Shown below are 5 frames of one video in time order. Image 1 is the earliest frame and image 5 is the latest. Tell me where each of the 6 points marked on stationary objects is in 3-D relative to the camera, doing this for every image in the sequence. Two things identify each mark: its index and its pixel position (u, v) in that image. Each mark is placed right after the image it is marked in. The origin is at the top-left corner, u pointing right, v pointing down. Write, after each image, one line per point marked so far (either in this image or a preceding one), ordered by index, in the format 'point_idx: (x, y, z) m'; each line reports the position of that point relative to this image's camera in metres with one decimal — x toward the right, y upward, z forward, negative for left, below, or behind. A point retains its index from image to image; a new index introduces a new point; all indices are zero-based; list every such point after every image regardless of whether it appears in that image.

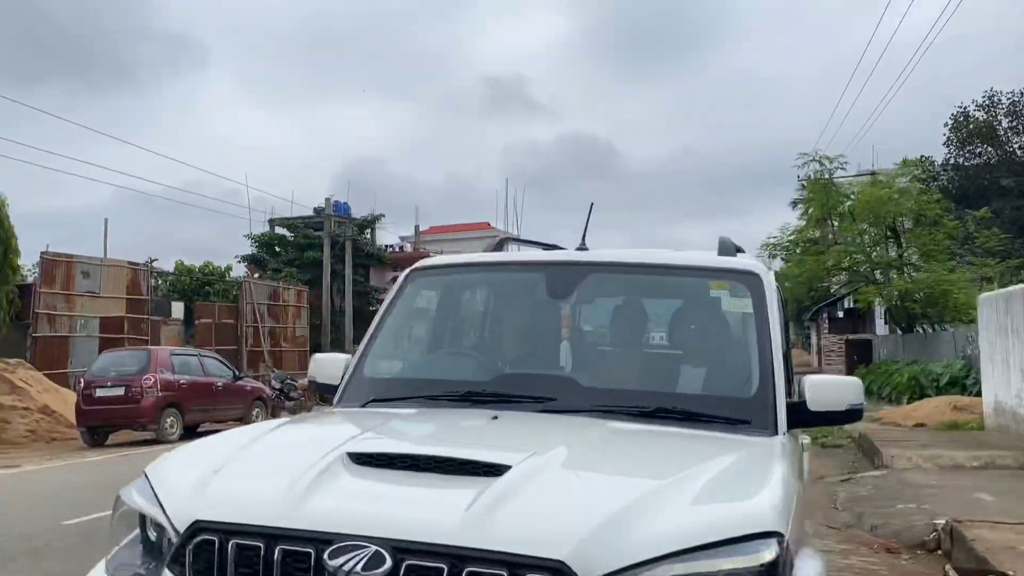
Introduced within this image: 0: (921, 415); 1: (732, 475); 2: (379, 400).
0: (+7.1, -2.2, +14.9) m
1: (+0.4, -0.5, +1.9) m
2: (-0.6, -0.4, +2.8) m
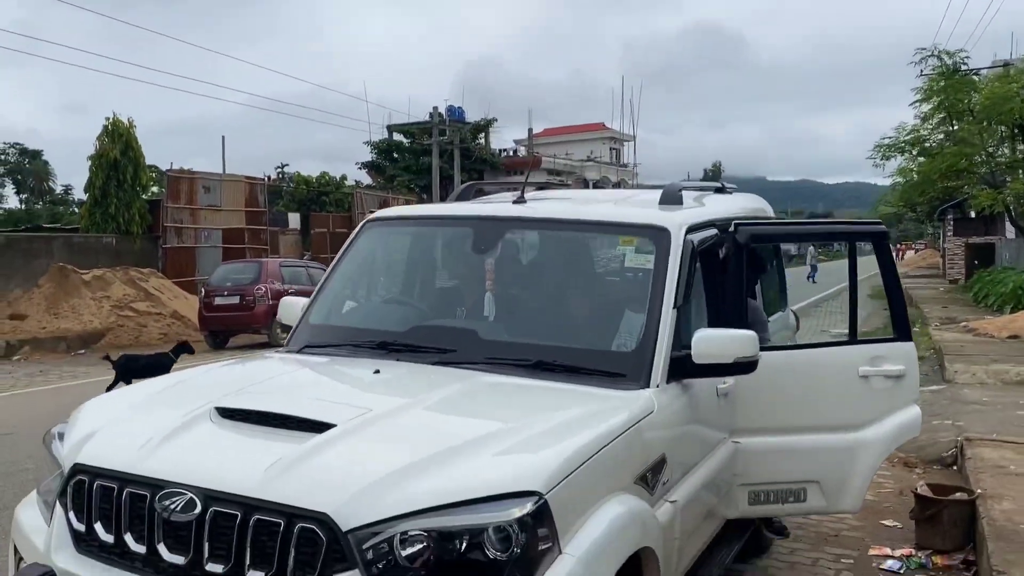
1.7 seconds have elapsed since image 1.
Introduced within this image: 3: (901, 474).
0: (+8.5, -0.6, +14.4) m
1: (0.0, -0.4, +2.4) m
2: (-0.8, -0.2, +3.5) m
3: (+2.9, -1.4, +6.4) m
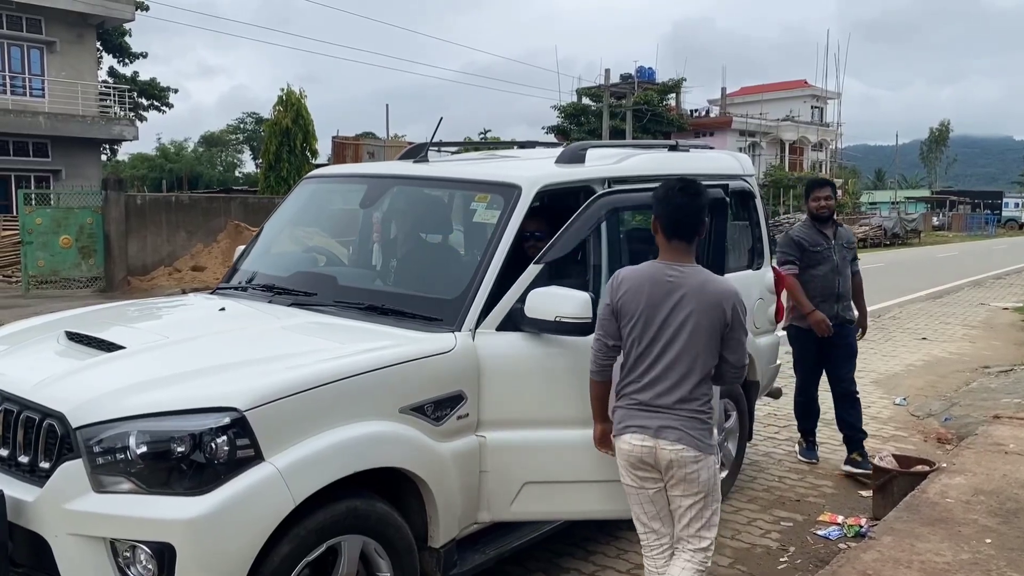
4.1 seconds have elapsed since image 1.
0: (+10.2, -0.2, +12.6) m
1: (-0.7, -0.3, +2.8) m
2: (-1.3, 0.0, +4.0) m
3: (+2.9, -1.1, +6.1) m
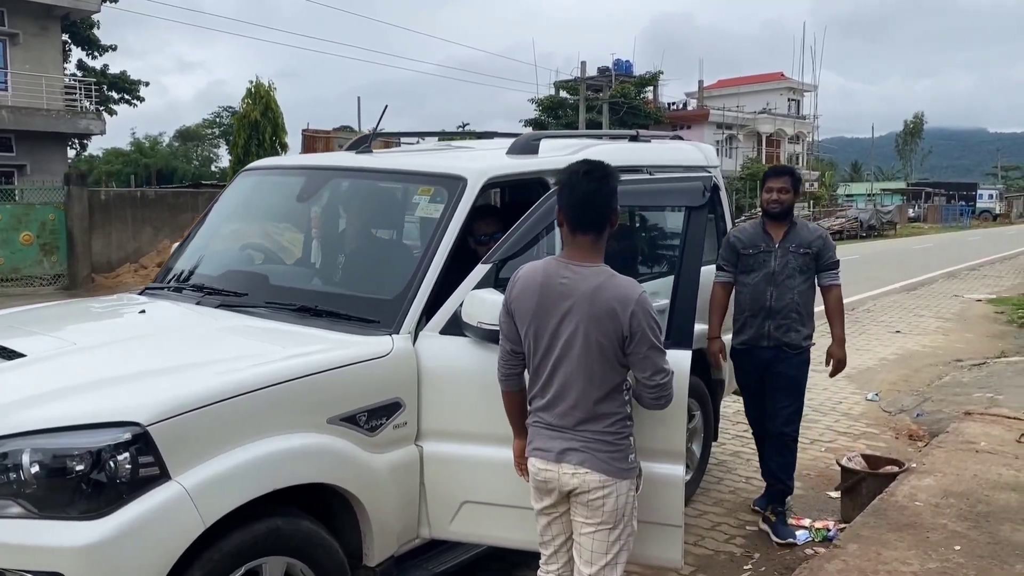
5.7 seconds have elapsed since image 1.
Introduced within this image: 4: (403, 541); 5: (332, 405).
0: (+9.8, -0.1, +12.6) m
1: (-0.9, -0.3, +2.6) m
2: (-1.5, 0.0, +3.8) m
3: (+2.7, -1.1, +6.0) m
4: (-0.4, -0.9, +3.0) m
5: (-0.6, -0.4, +2.8) m
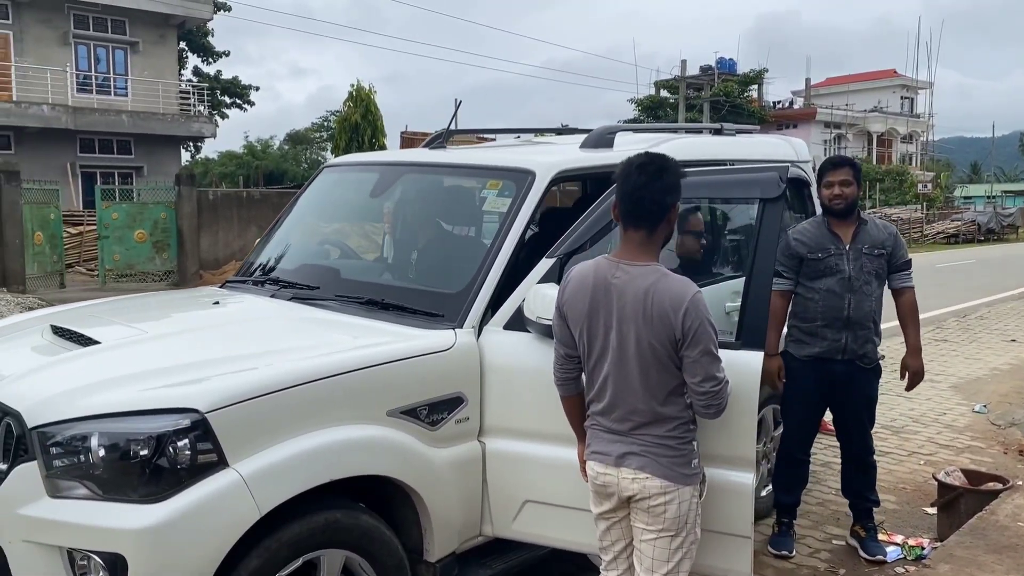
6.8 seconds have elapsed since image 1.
0: (+11.0, -0.2, +11.4) m
1: (-0.8, -0.2, +2.6) m
2: (-1.2, 0.0, +3.9) m
3: (+3.2, -1.1, +5.6) m
4: (-0.2, -0.9, +3.0) m
5: (-0.4, -0.4, +2.8) m
